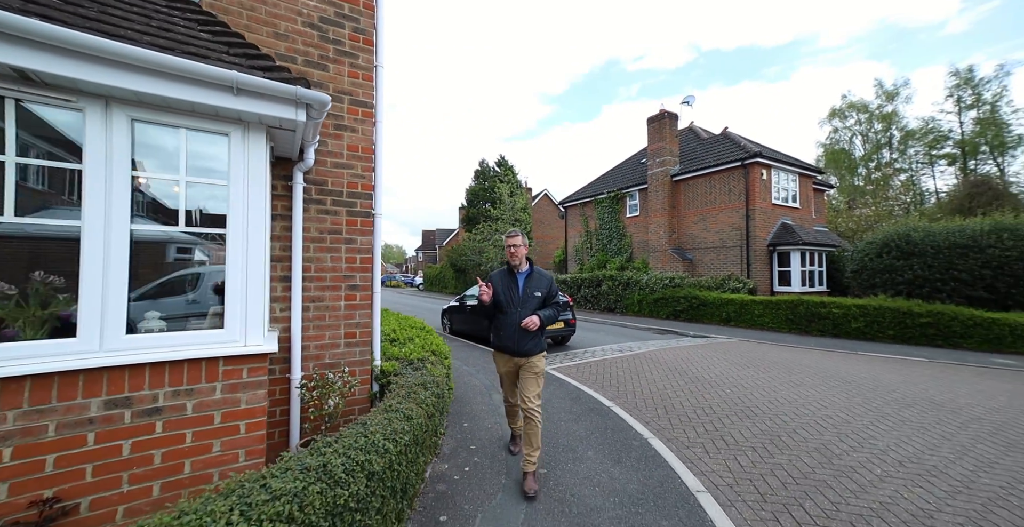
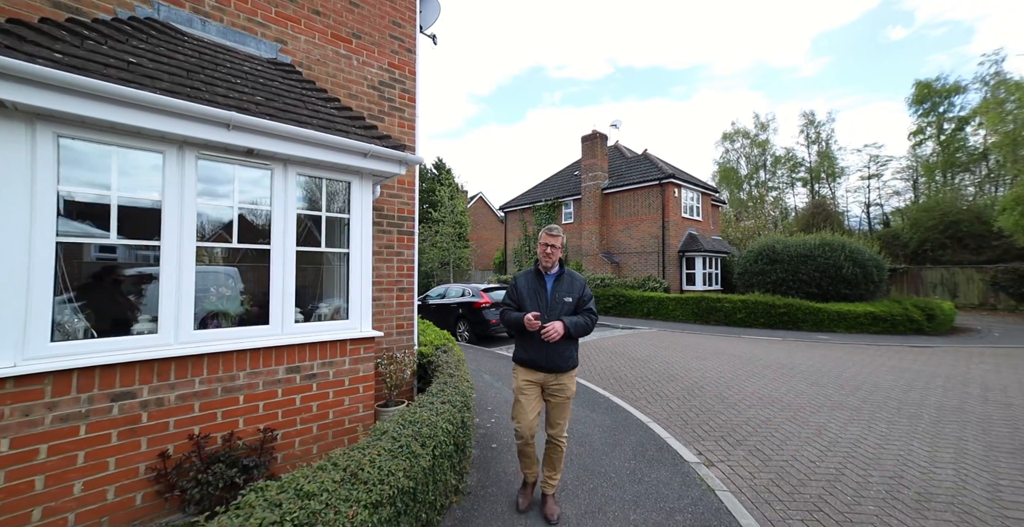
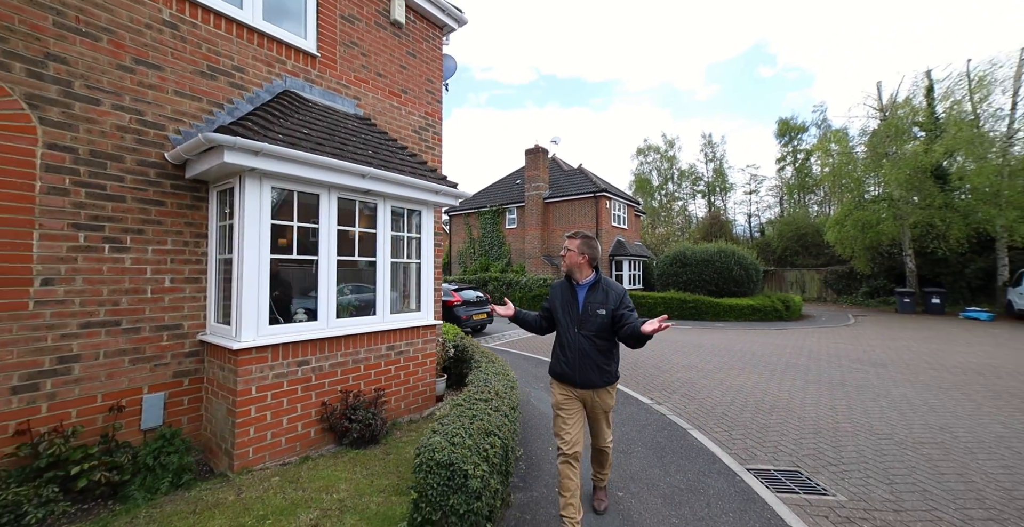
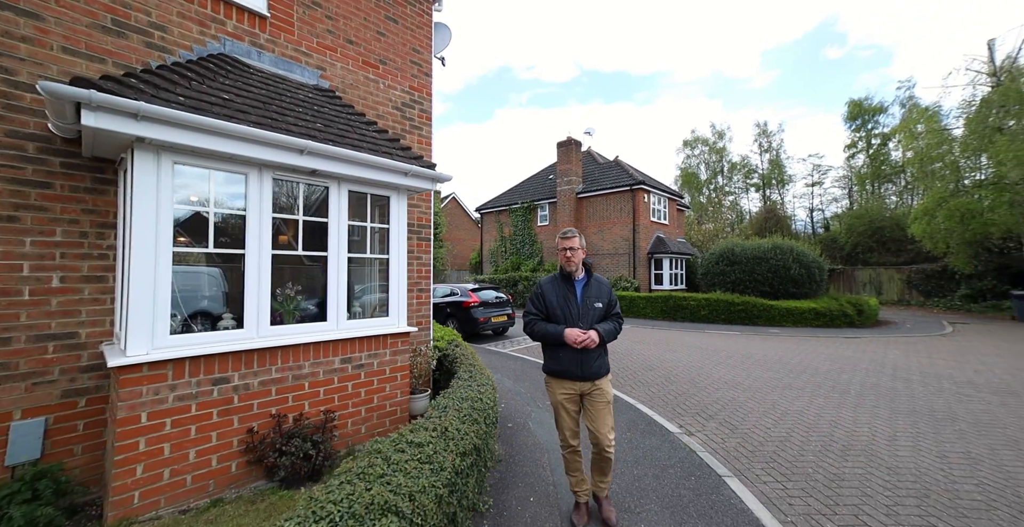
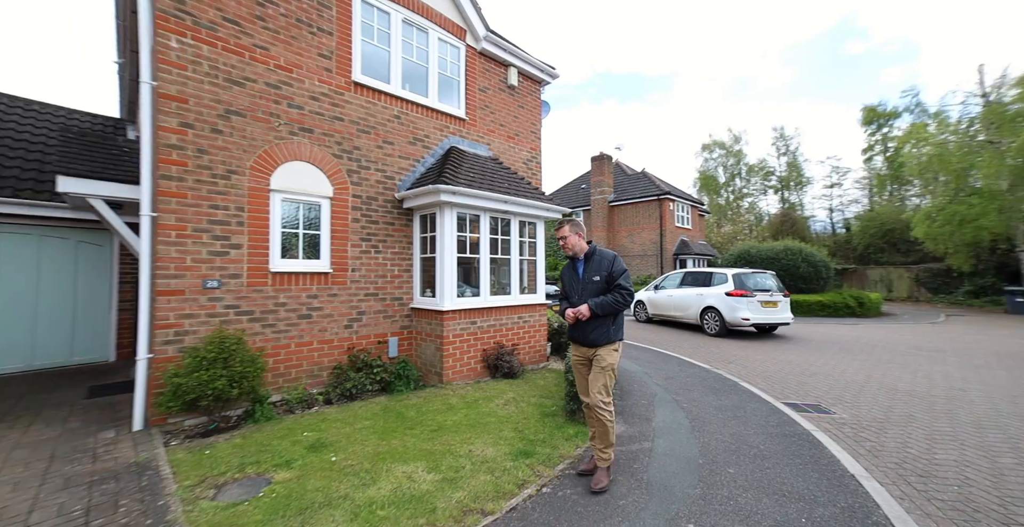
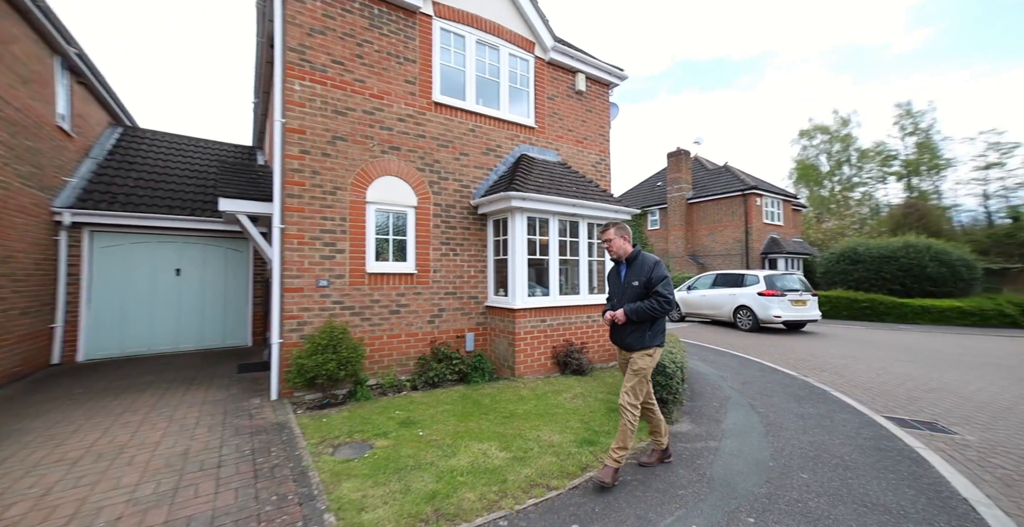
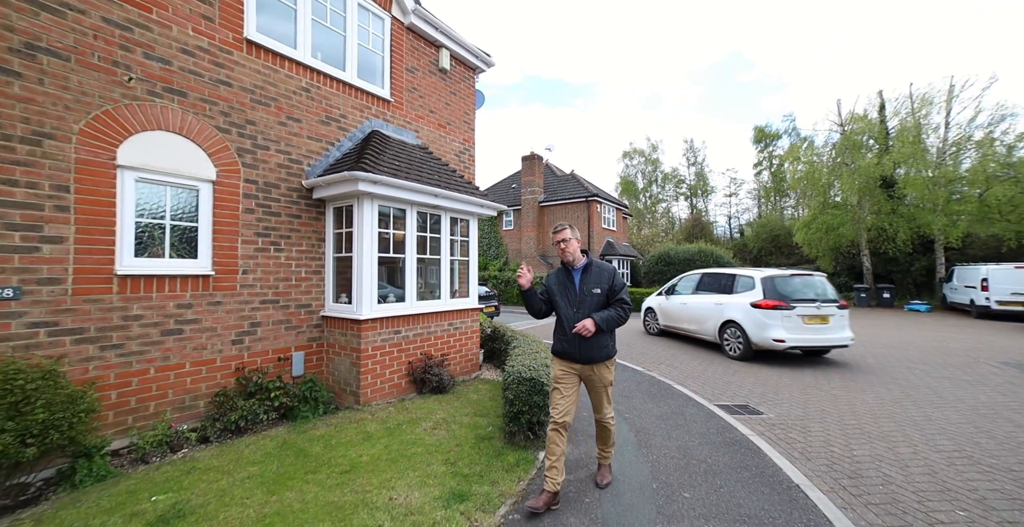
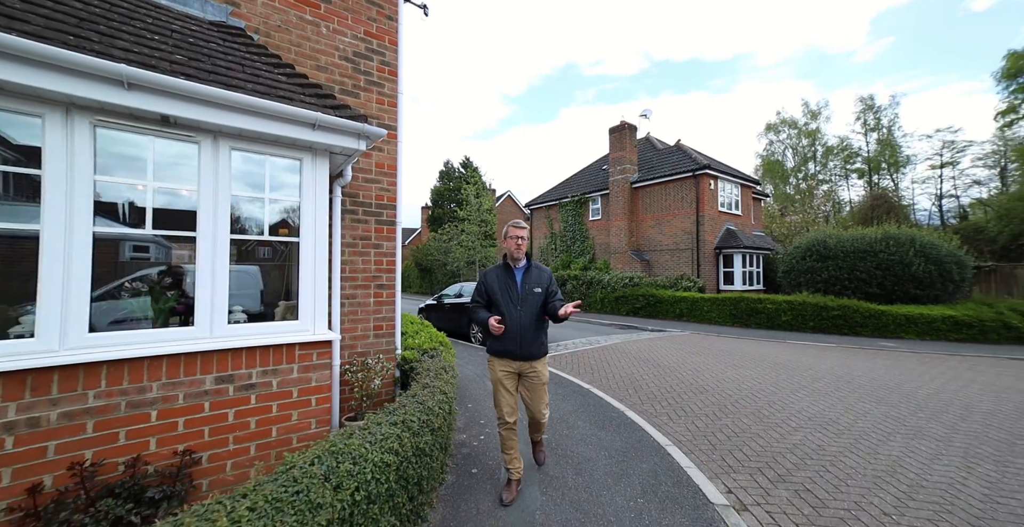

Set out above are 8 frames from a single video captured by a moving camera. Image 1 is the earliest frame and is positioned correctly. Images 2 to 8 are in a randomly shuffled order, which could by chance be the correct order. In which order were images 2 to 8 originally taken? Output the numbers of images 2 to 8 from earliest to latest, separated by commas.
8, 2, 4, 3, 7, 5, 6
